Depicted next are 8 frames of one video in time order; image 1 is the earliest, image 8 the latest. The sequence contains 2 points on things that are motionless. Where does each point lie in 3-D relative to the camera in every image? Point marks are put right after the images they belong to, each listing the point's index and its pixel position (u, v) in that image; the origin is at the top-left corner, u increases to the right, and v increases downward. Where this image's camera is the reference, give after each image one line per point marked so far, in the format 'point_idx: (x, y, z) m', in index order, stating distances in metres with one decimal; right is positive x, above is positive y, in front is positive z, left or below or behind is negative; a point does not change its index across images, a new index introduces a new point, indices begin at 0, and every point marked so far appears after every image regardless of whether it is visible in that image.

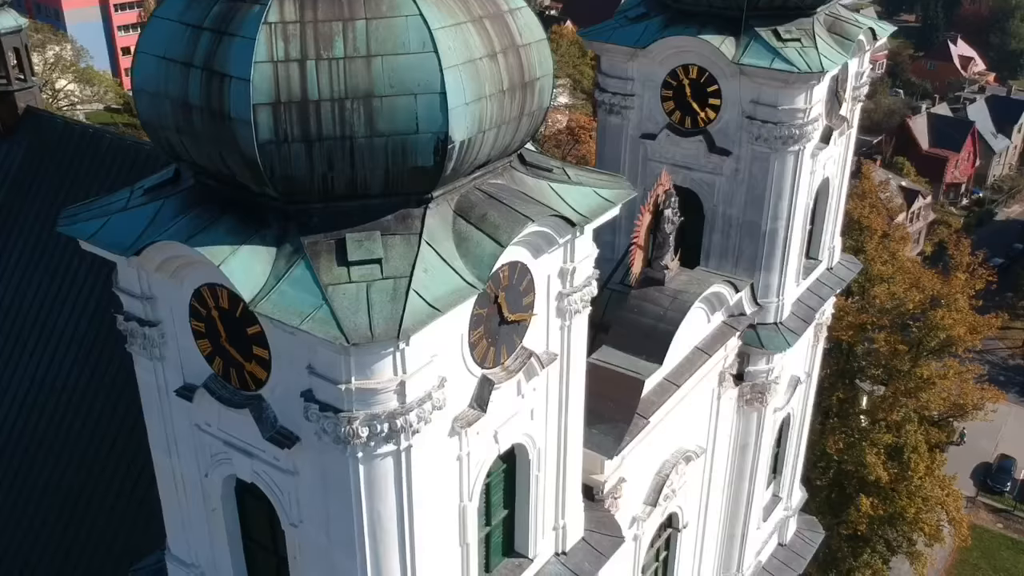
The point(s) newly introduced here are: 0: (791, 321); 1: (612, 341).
0: (+8.4, -1.0, +19.8) m
1: (+2.4, -1.3, +15.4) m
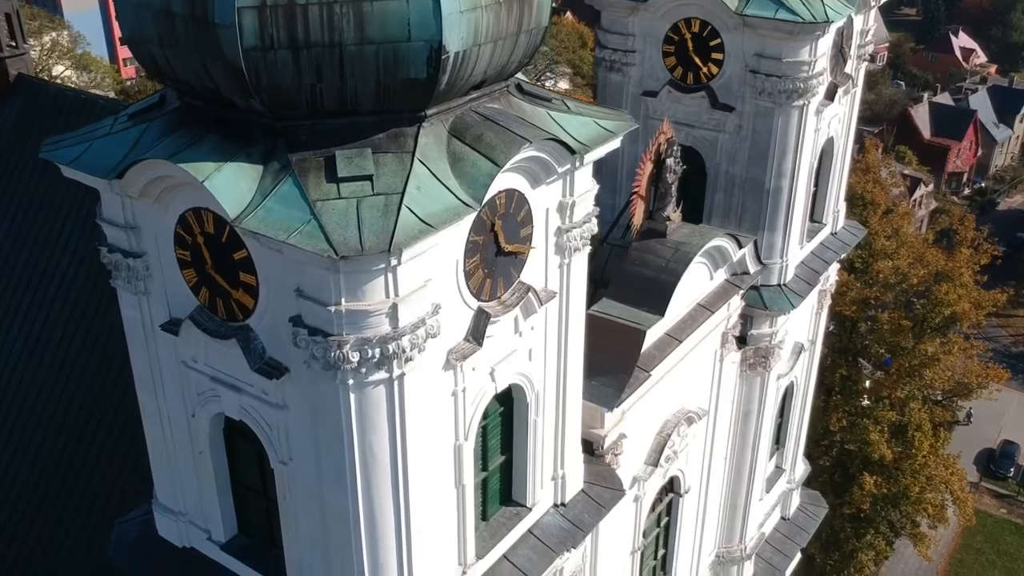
0: (+8.4, +0.1, +19.4) m
1: (+2.3, -0.1, +15.1) m
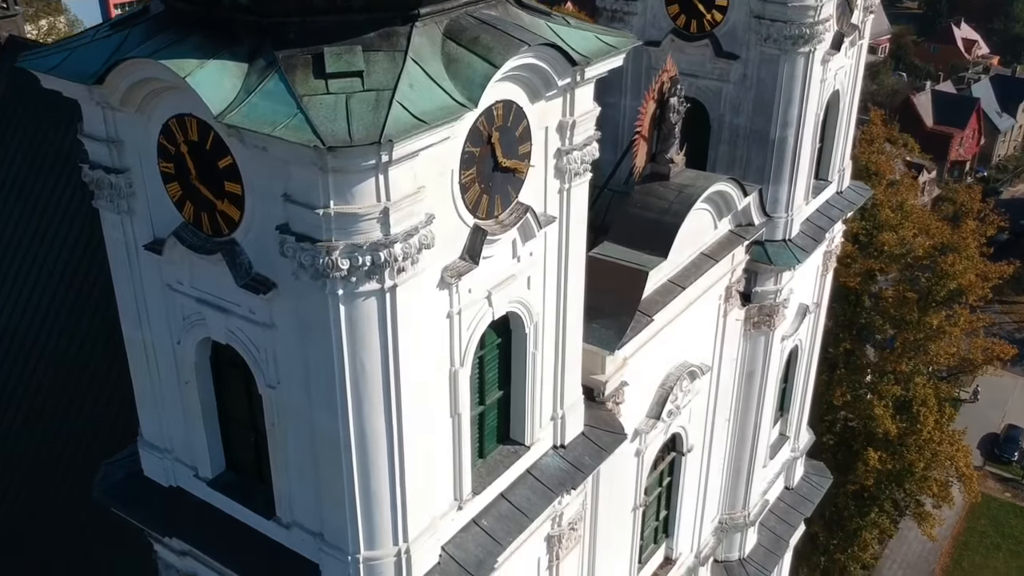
0: (+8.3, +1.4, +19.0) m
1: (+2.3, +1.1, +14.7) m
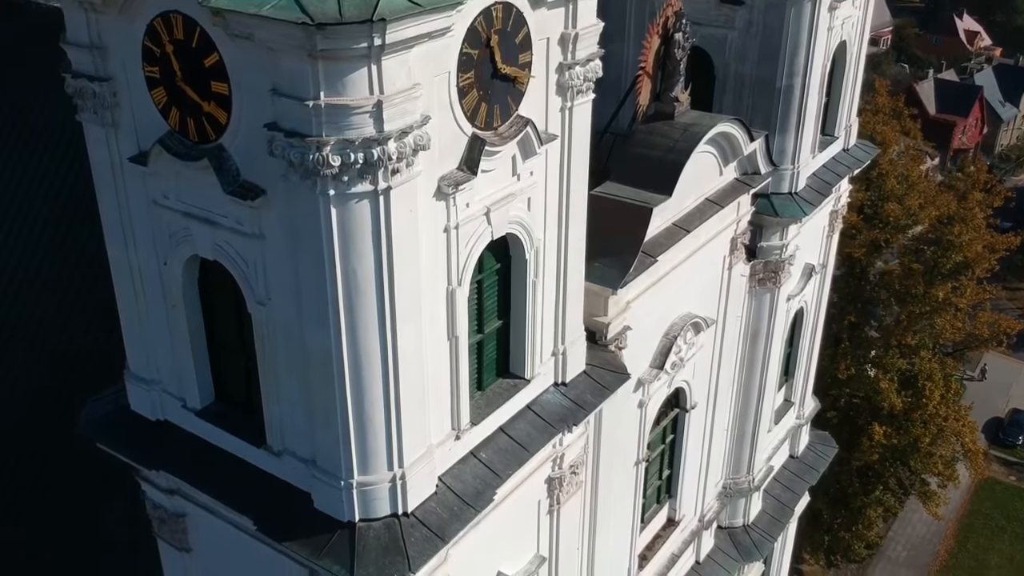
0: (+8.3, +2.7, +18.6) m
1: (+2.3, +2.4, +14.2) m
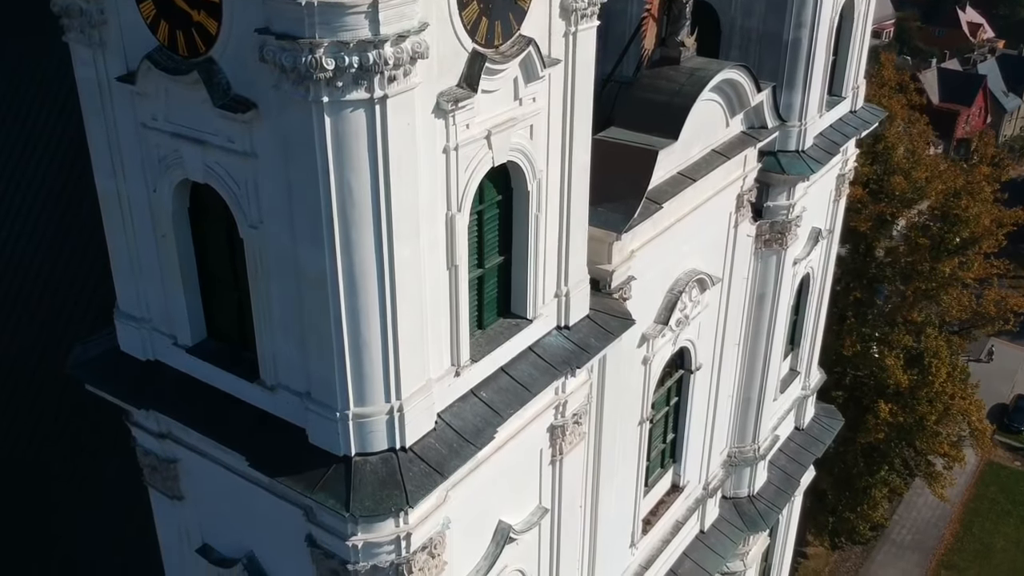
0: (+8.4, +3.8, +18.2) m
1: (+2.3, +3.5, +13.9) m
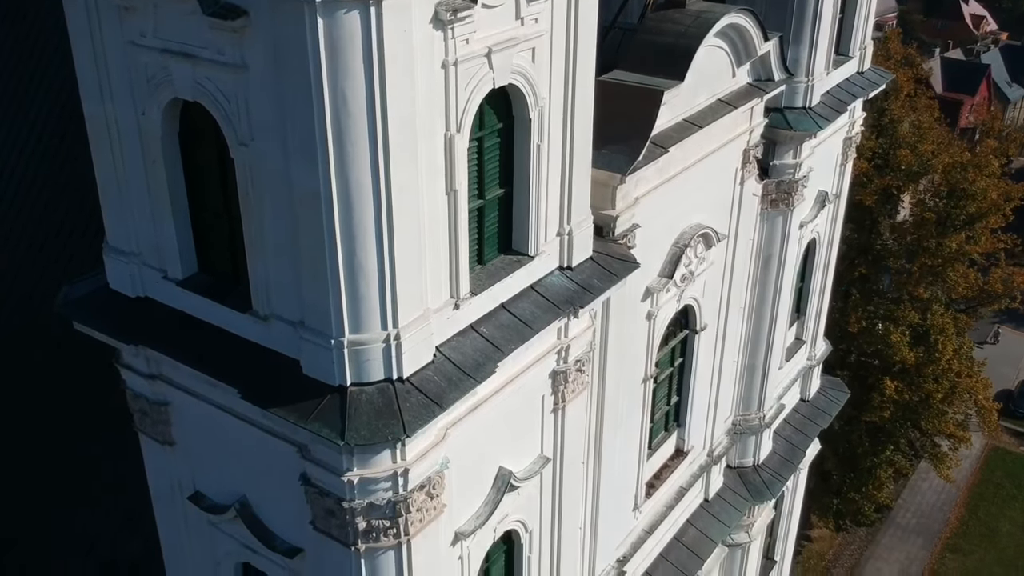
0: (+8.4, +4.8, +17.9) m
1: (+2.3, +4.6, +13.5) m
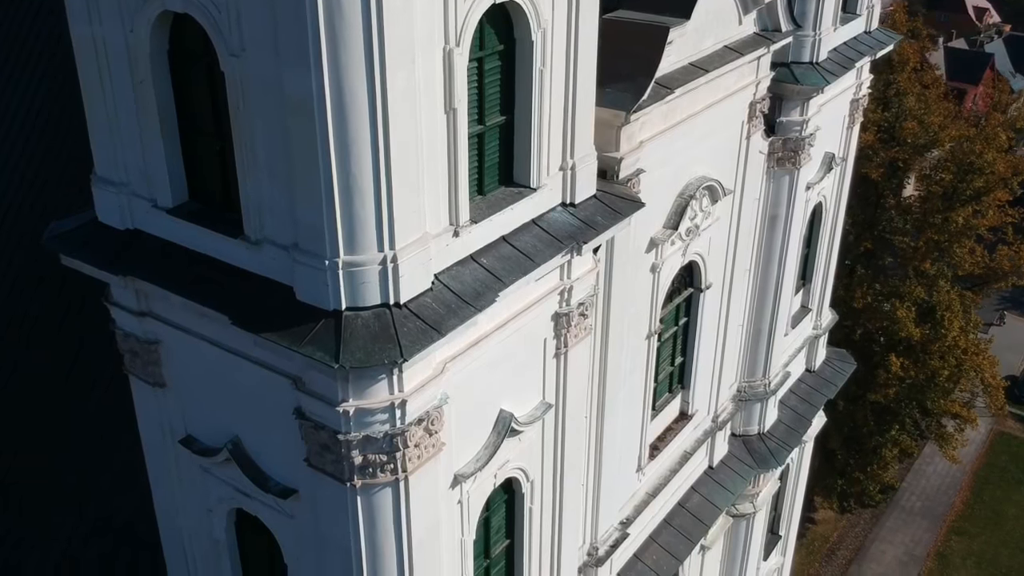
0: (+8.4, +5.9, +17.5) m
1: (+2.4, +5.7, +13.2) m
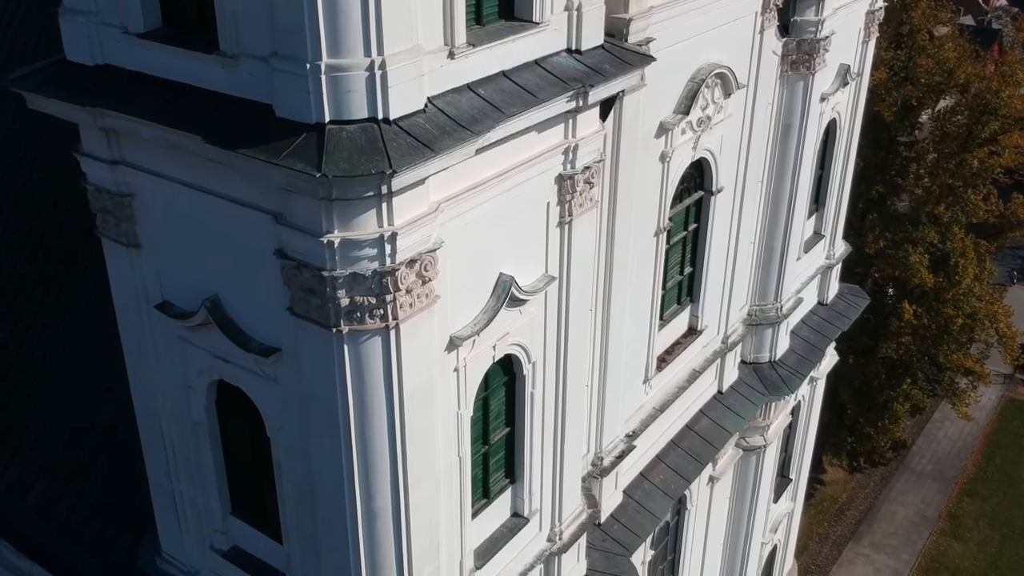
0: (+8.5, +8.2, +16.7) m
1: (+2.4, +8.0, +12.4) m
